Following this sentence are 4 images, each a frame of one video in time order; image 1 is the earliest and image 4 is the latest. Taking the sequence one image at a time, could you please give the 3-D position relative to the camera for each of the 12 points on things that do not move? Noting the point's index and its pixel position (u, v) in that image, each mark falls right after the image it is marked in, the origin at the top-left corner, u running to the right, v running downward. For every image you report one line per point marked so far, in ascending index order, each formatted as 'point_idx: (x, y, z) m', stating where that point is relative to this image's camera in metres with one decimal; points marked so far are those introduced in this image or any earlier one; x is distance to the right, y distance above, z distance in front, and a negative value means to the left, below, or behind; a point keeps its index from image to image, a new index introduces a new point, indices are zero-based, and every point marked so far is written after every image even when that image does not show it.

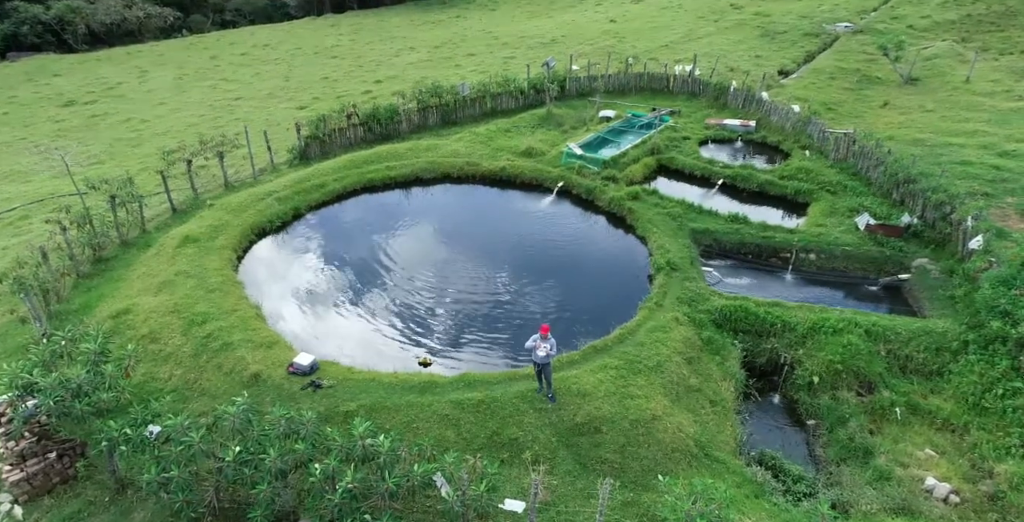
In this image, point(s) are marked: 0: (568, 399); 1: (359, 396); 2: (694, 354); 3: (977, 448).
0: (+1.1, -2.8, +11.9) m
1: (-3.1, -2.7, +11.7) m
2: (+4.3, -2.2, +14.0) m
3: (+9.5, -3.8, +12.0) m
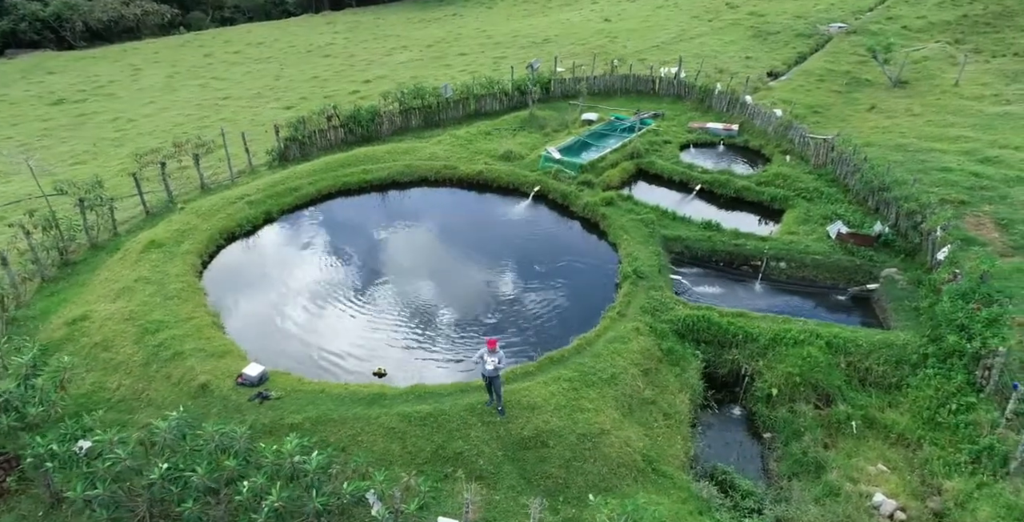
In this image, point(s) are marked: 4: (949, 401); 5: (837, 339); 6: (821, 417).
0: (+0.1, -3.0, +11.9) m
1: (-4.1, -2.9, +11.6) m
2: (+3.3, -2.5, +14.0) m
3: (+8.5, -4.1, +11.9) m
4: (+9.5, -3.0, +12.7) m
5: (+8.1, -1.9, +14.6) m
6: (+7.0, -3.5, +13.4) m
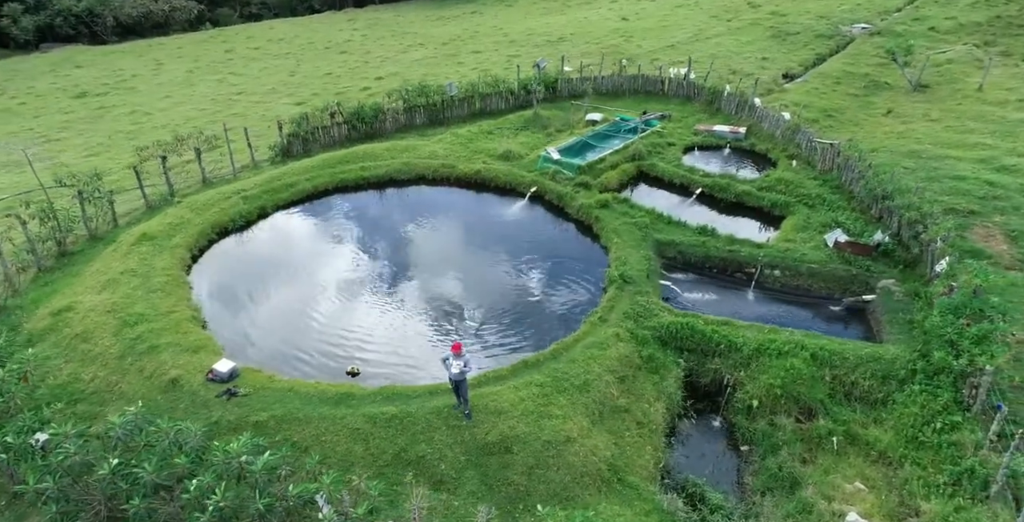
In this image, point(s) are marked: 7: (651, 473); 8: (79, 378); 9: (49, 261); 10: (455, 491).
0: (-0.6, -3.1, +11.7) m
1: (-4.8, -2.9, +11.7) m
2: (+2.7, -2.6, +13.7) m
3: (+7.8, -4.4, +11.5) m
4: (+8.8, -3.3, +12.3) m
5: (+7.5, -2.2, +14.2) m
6: (+6.4, -3.8, +13.0) m
7: (+2.8, -4.2, +11.7) m
8: (-9.3, -2.5, +12.6) m
9: (-13.8, 0.0, +17.4) m
10: (-1.0, -4.2, +10.7) m
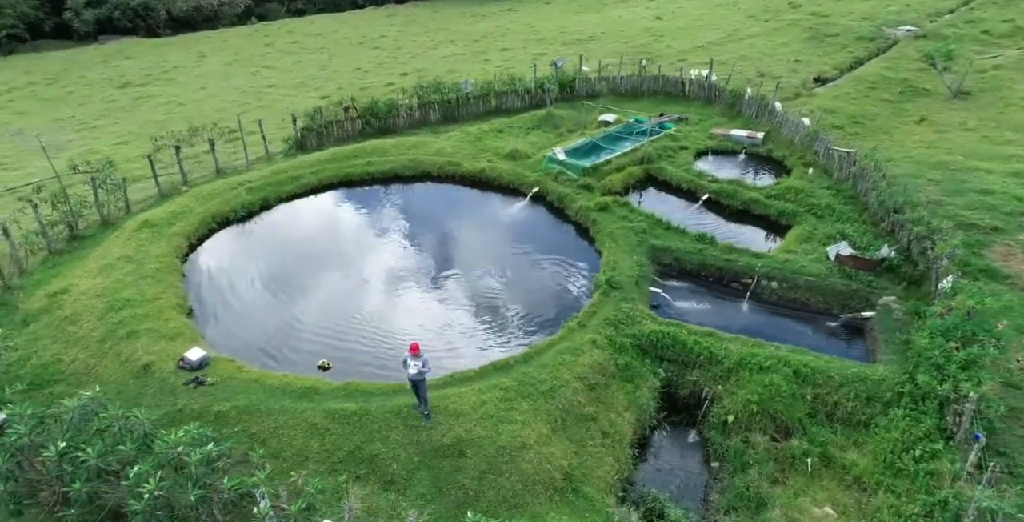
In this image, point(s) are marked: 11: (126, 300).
0: (-1.4, -3.1, +11.7) m
1: (-5.6, -2.7, +11.9) m
2: (+2.0, -2.8, +13.5) m
3: (+6.9, -4.7, +11.0) m
4: (+8.0, -3.7, +11.7) m
5: (+6.9, -2.5, +13.7) m
6: (+5.6, -4.0, +12.5) m
7: (+1.9, -4.4, +11.5) m
8: (-10.0, -2.2, +13.1) m
9: (-14.1, +0.5, +18.2) m
10: (-2.0, -4.2, +10.7) m
11: (-9.5, -1.0, +14.4) m
